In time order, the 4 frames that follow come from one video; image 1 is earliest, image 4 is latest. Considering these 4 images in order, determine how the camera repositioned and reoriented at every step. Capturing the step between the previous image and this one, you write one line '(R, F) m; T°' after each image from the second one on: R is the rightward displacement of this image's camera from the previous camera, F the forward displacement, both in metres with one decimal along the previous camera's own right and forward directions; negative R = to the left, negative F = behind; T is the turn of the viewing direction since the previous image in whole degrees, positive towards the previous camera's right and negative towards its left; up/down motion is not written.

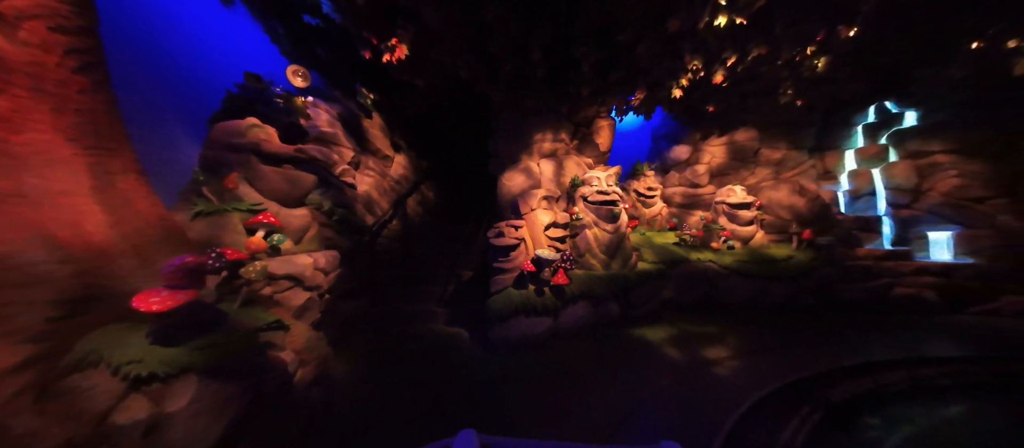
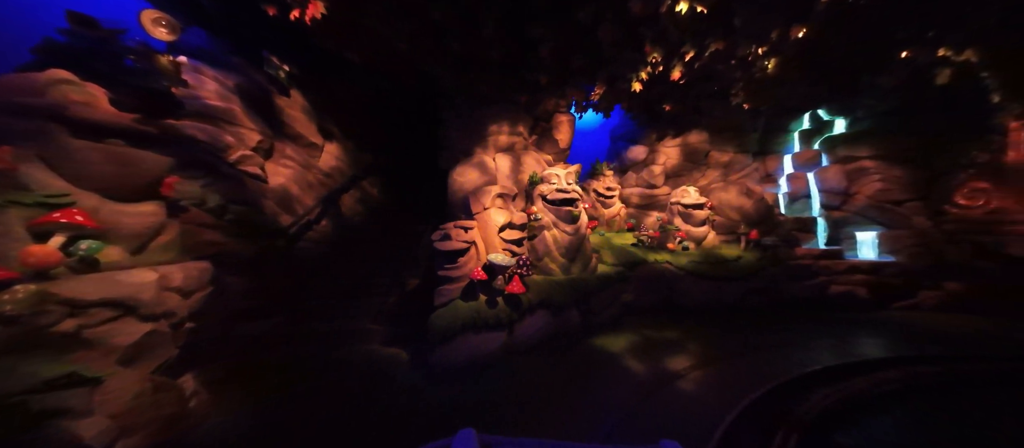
(+0.2, +0.7) m; +7°
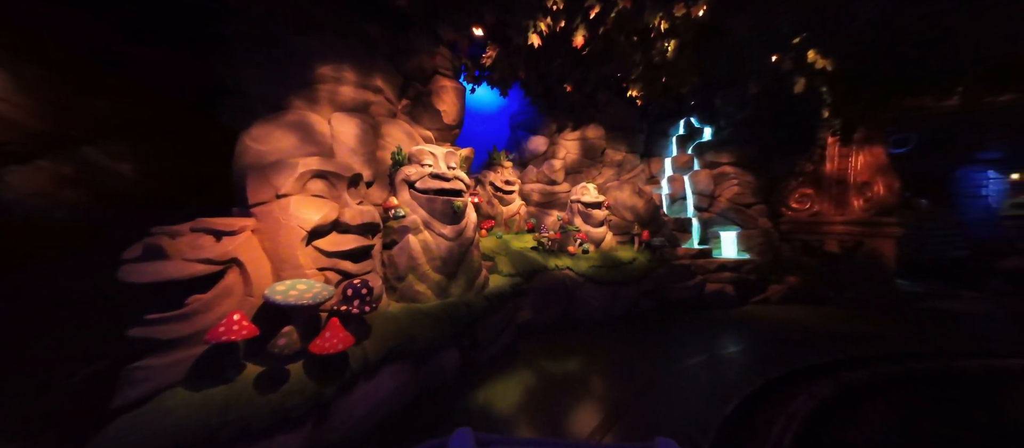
(+0.6, +1.6) m; +18°
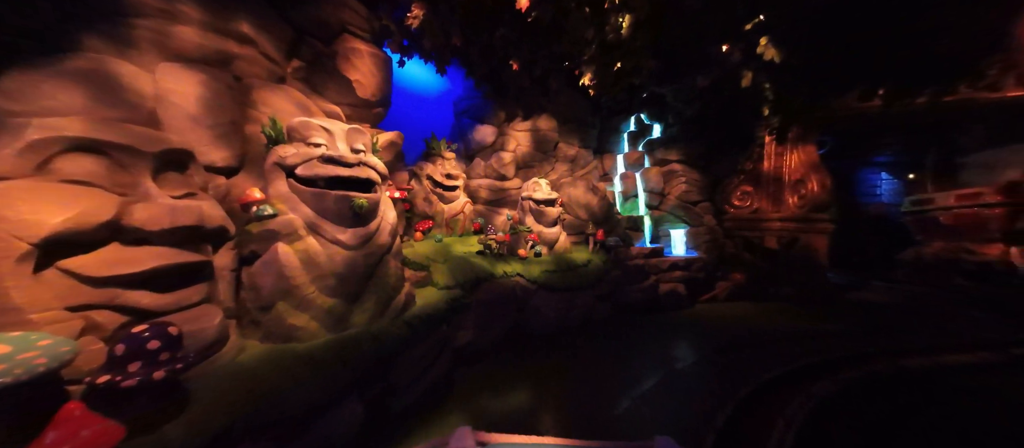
(+0.3, +0.8) m; +8°
